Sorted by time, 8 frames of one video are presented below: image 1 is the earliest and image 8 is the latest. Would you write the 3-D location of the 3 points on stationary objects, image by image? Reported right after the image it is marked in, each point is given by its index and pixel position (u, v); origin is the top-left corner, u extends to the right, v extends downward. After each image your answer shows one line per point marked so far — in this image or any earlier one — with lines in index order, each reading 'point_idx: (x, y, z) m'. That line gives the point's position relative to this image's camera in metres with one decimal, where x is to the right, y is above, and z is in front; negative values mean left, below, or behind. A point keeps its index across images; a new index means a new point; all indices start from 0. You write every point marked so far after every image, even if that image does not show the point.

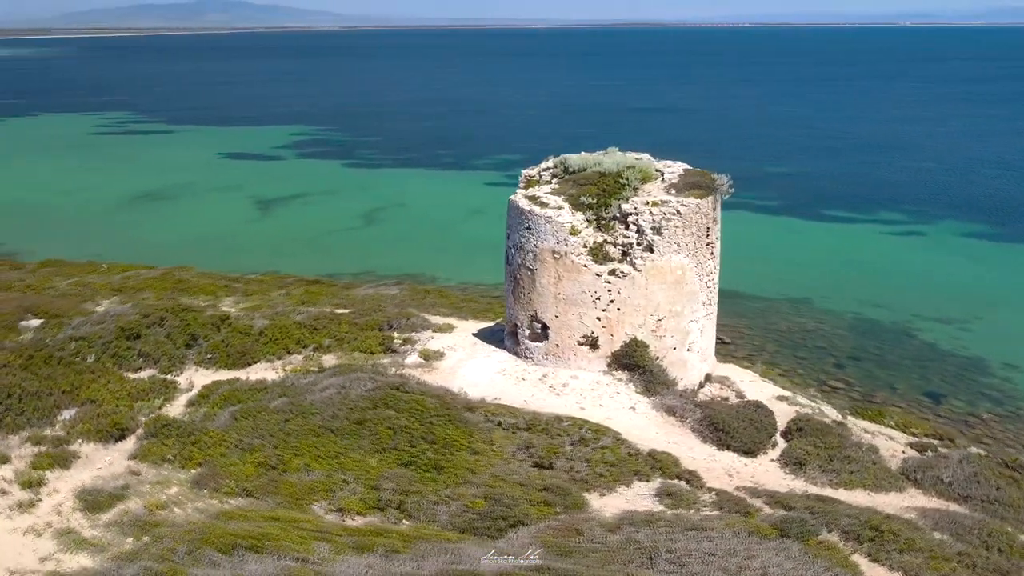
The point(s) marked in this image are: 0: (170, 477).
0: (-4.3, -2.4, +10.4) m
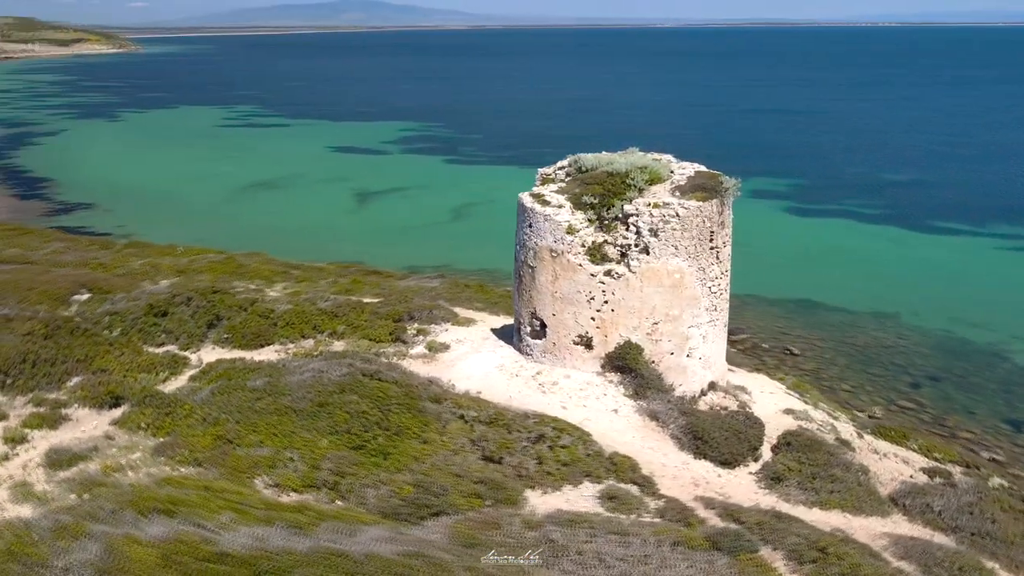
0: (-5.1, -2.1, +11.2) m
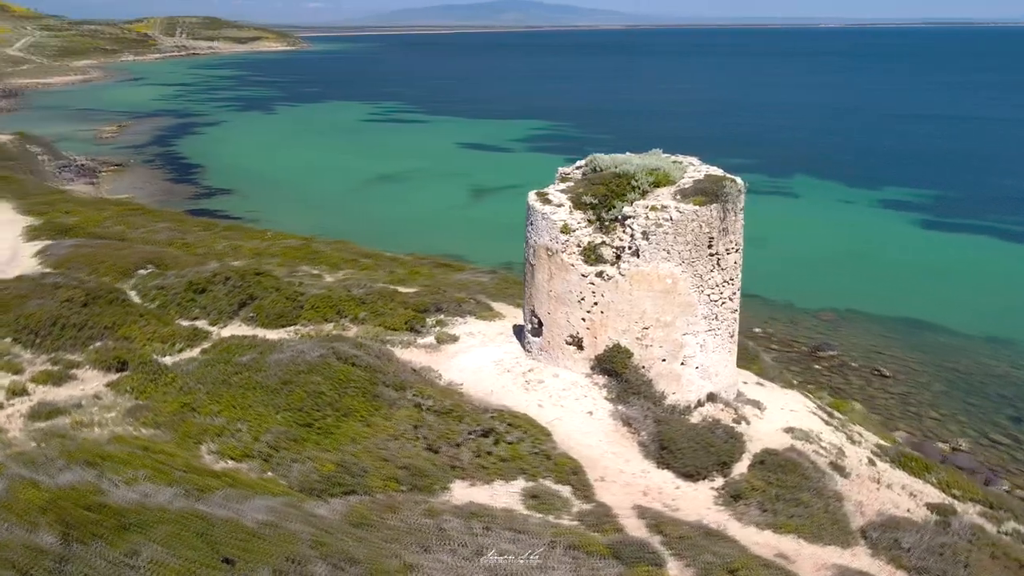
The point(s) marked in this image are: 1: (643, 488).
0: (-5.9, -1.7, +12.3) m
1: (+1.9, -3.0, +12.1) m
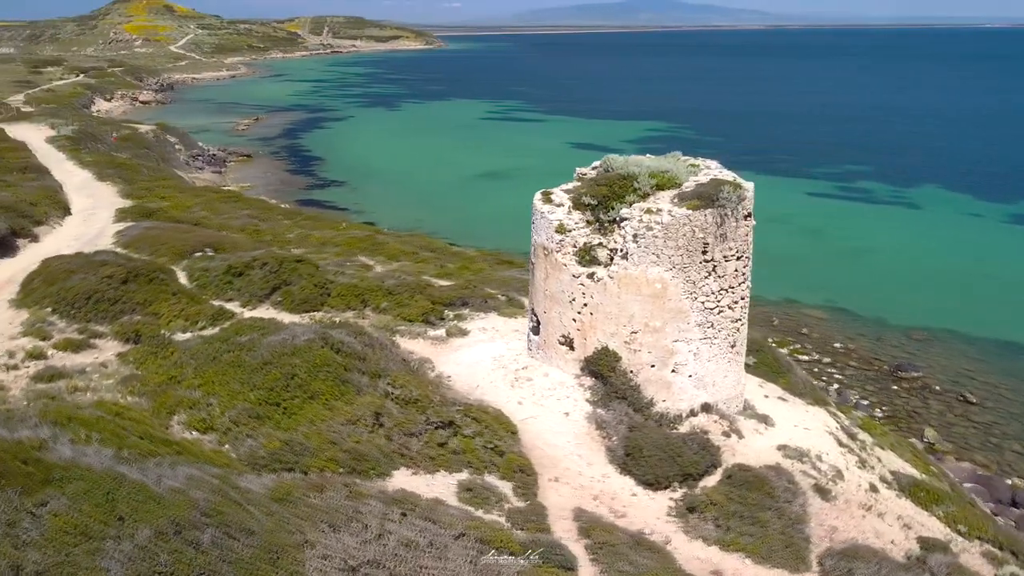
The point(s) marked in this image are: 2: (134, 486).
0: (-6.4, -1.4, +13.3) m
1: (+1.2, -3.0, +12.0) m
2: (-4.2, -2.2, +9.0) m
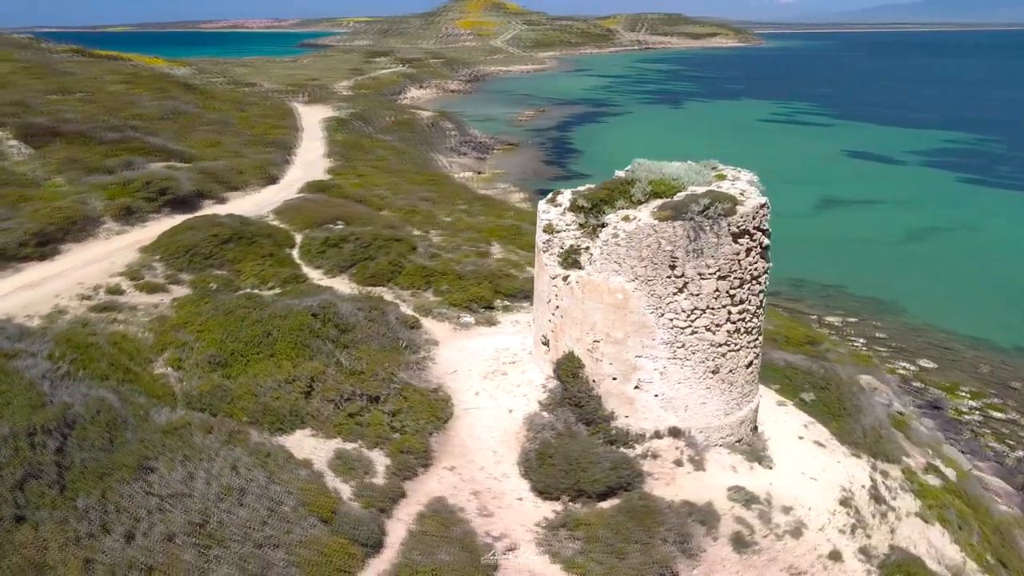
0: (-6.9, -0.5, +16.0) m
1: (-0.5, -3.0, +12.1) m
2: (-6.4, -1.5, +11.2) m
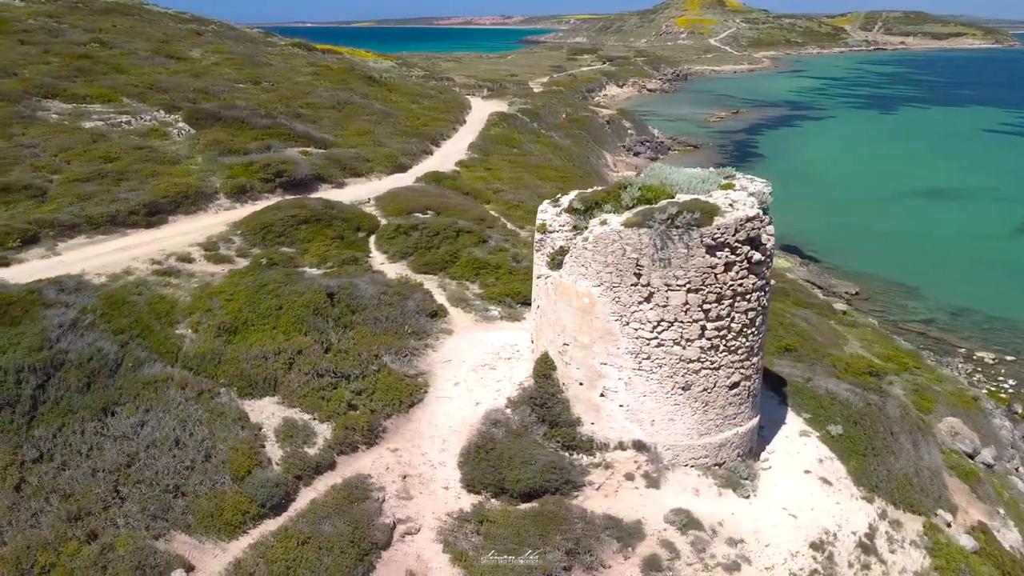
0: (-6.6, +0.2, +17.8) m
1: (-1.5, -2.8, +12.5) m
2: (-7.4, -0.8, +13.1) m
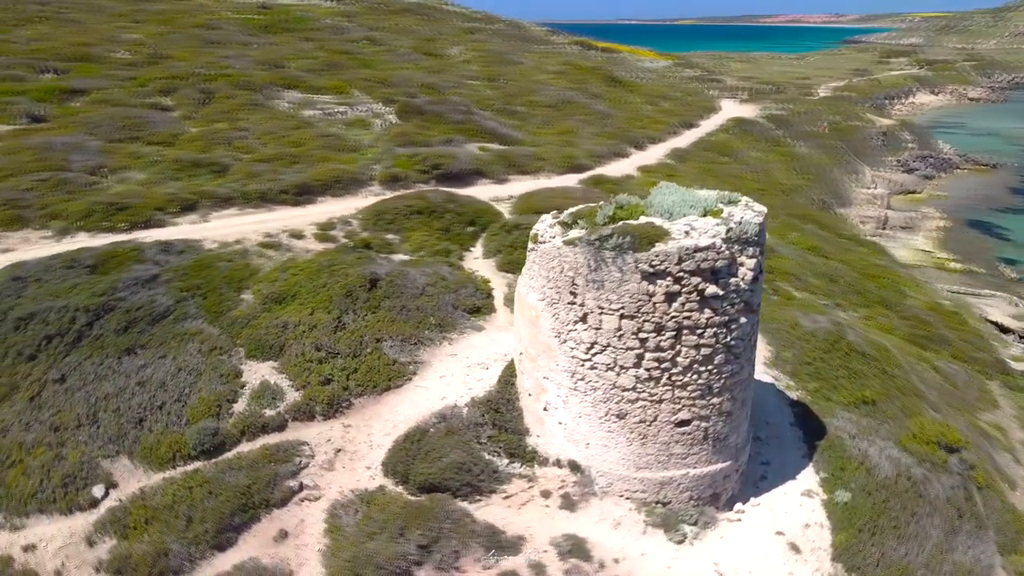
0: (-5.2, +0.8, +20.3) m
1: (-2.7, -2.7, +13.6) m
2: (-7.8, 0.0, +16.2) m
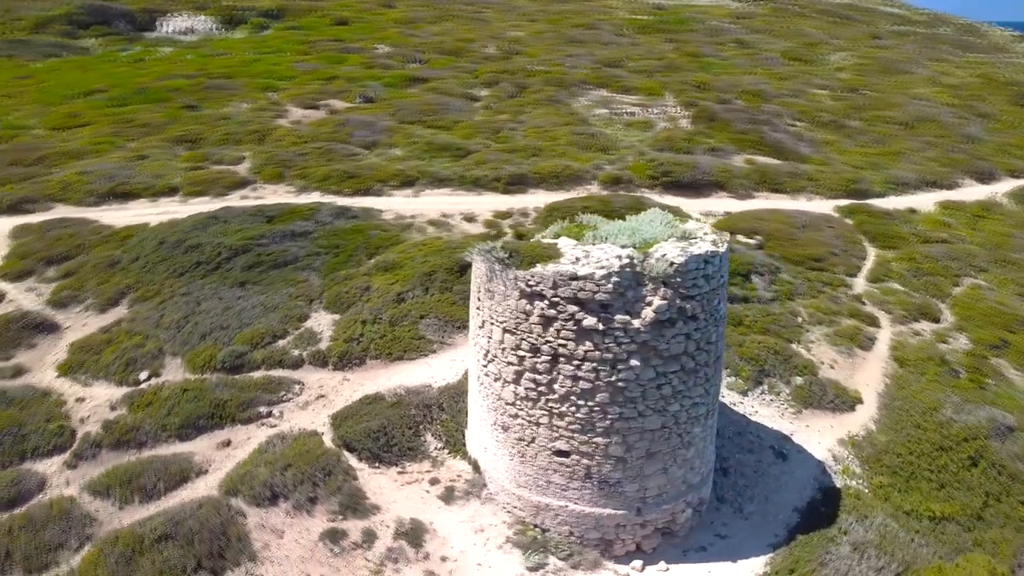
0: (-1.6, +1.4, +22.8) m
1: (-3.5, -2.1, +15.9) m
2: (-6.0, +1.3, +20.5) m
